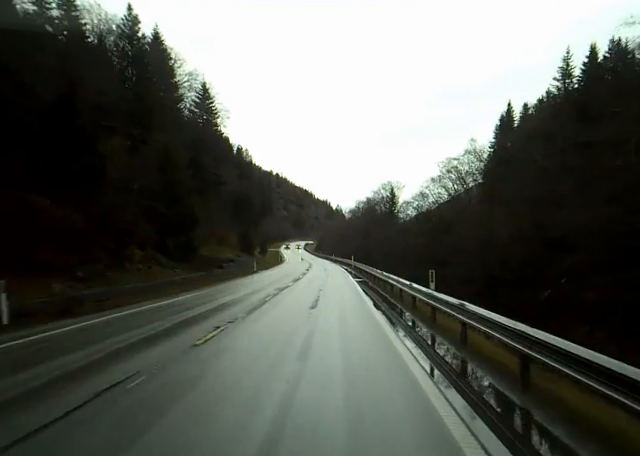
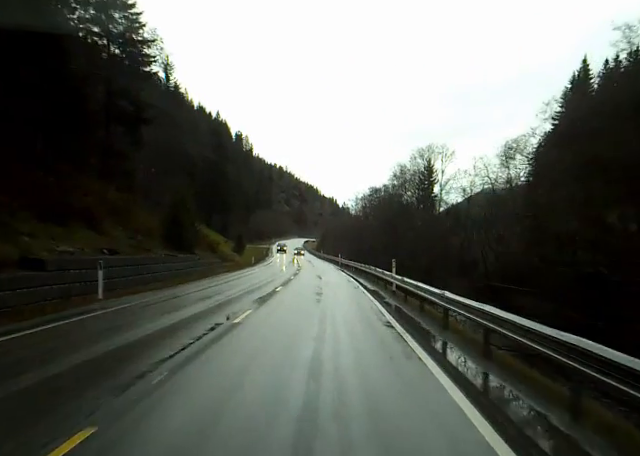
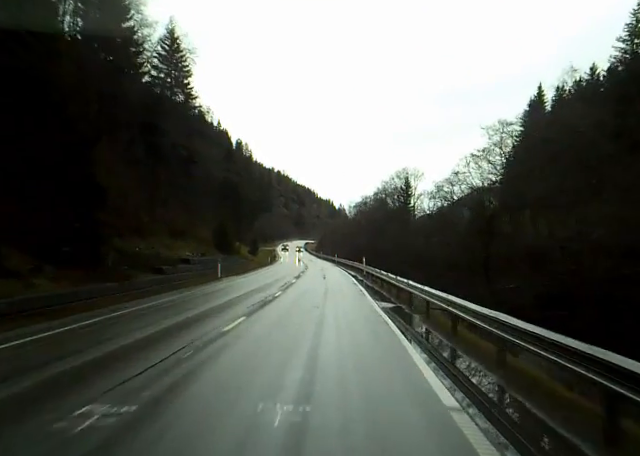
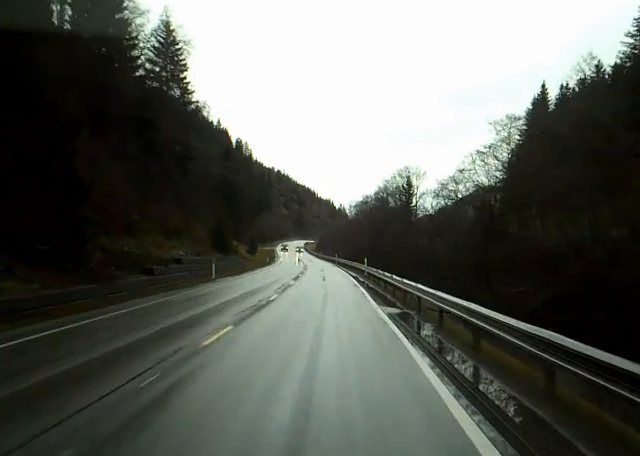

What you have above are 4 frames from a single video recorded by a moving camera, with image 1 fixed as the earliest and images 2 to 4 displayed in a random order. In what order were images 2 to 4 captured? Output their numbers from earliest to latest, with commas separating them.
3, 4, 2
